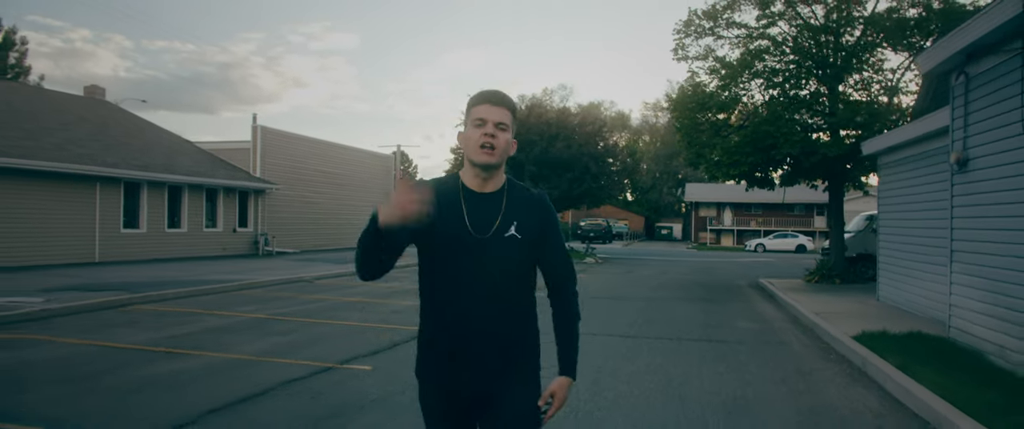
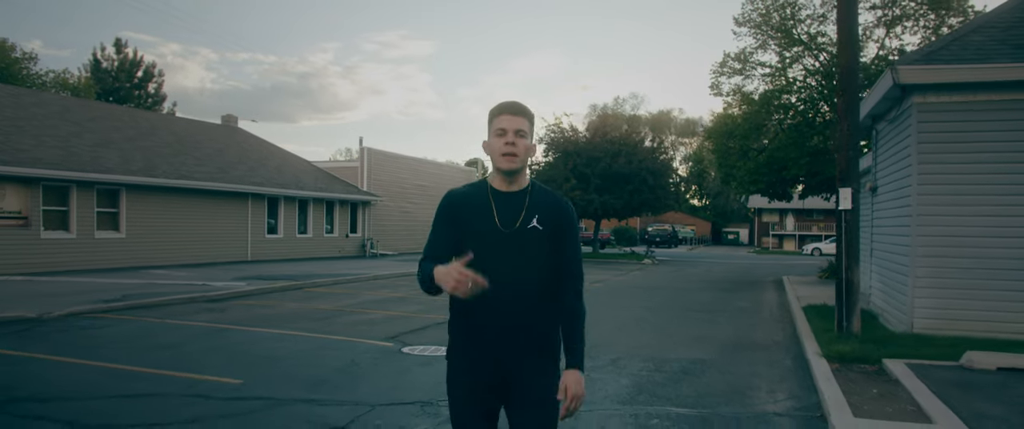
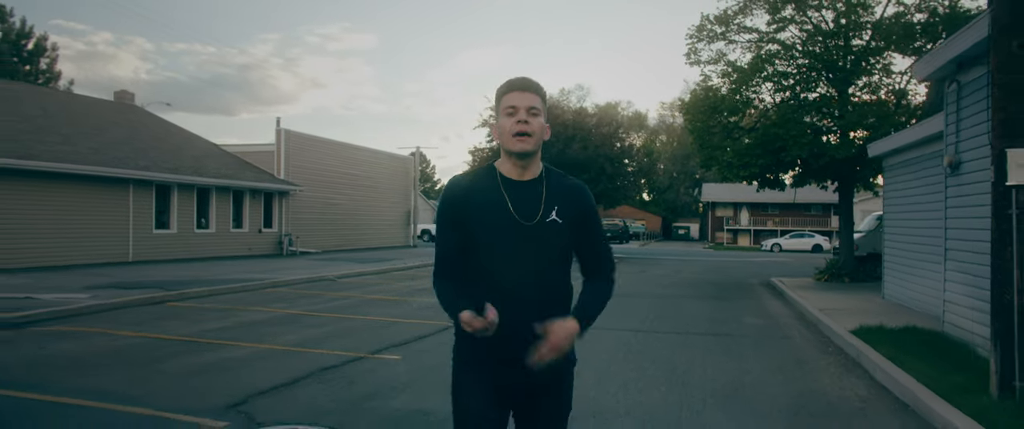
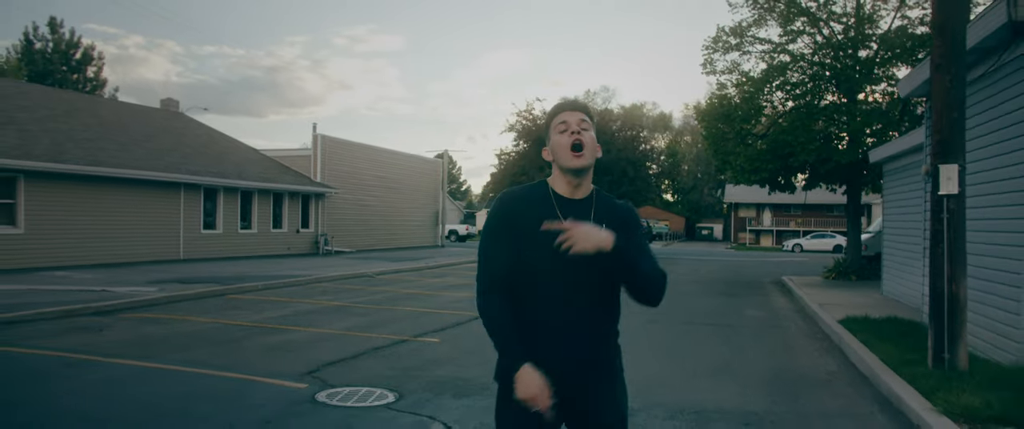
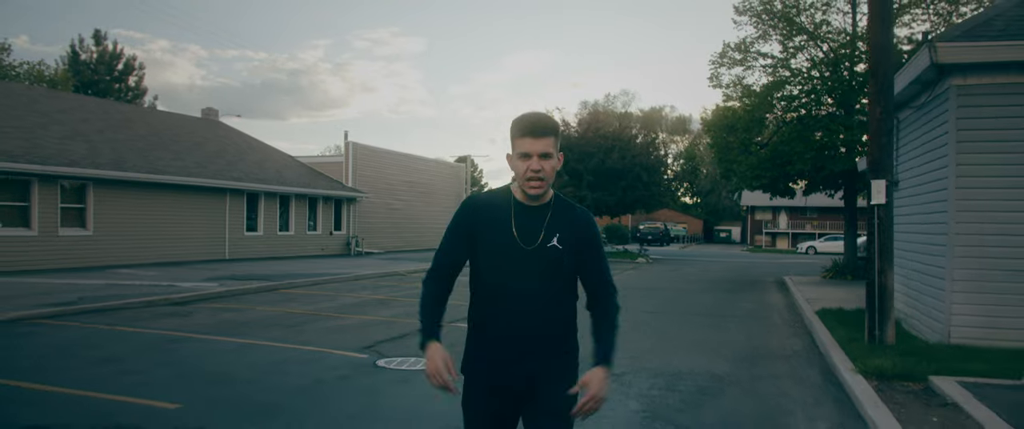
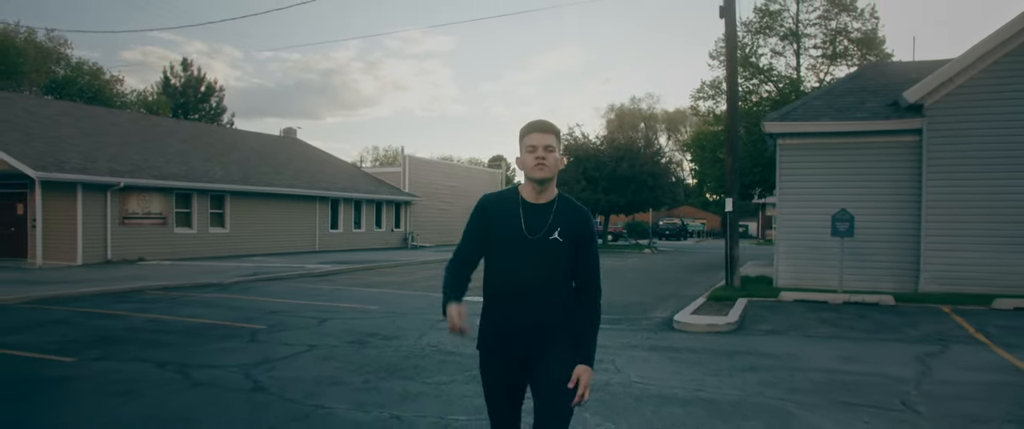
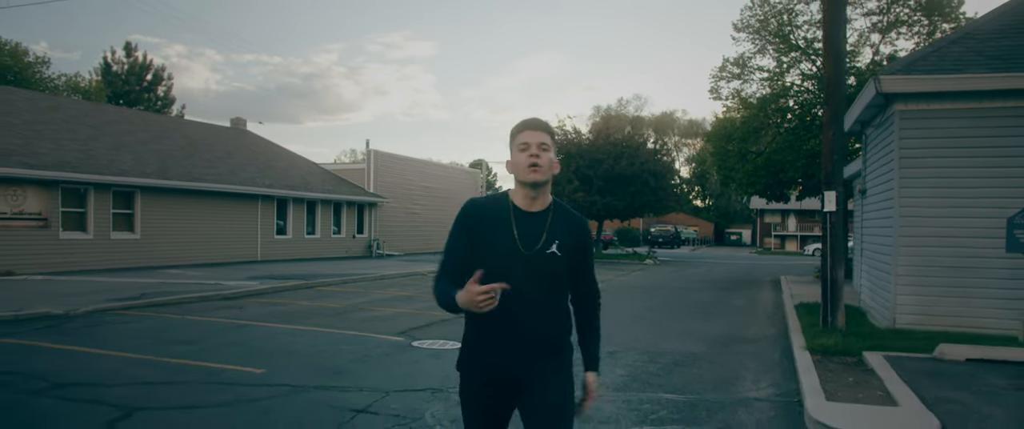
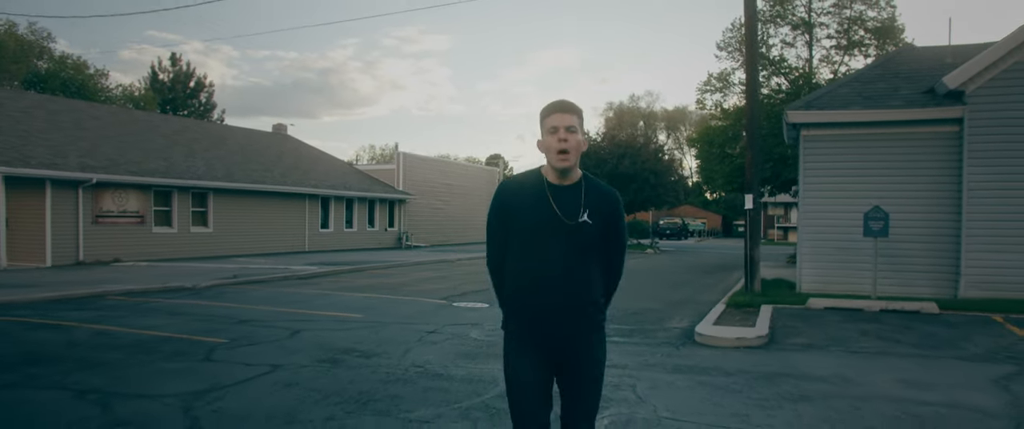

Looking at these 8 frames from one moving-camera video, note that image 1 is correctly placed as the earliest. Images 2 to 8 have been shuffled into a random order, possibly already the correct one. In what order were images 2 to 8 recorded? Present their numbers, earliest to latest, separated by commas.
3, 4, 5, 2, 7, 8, 6
